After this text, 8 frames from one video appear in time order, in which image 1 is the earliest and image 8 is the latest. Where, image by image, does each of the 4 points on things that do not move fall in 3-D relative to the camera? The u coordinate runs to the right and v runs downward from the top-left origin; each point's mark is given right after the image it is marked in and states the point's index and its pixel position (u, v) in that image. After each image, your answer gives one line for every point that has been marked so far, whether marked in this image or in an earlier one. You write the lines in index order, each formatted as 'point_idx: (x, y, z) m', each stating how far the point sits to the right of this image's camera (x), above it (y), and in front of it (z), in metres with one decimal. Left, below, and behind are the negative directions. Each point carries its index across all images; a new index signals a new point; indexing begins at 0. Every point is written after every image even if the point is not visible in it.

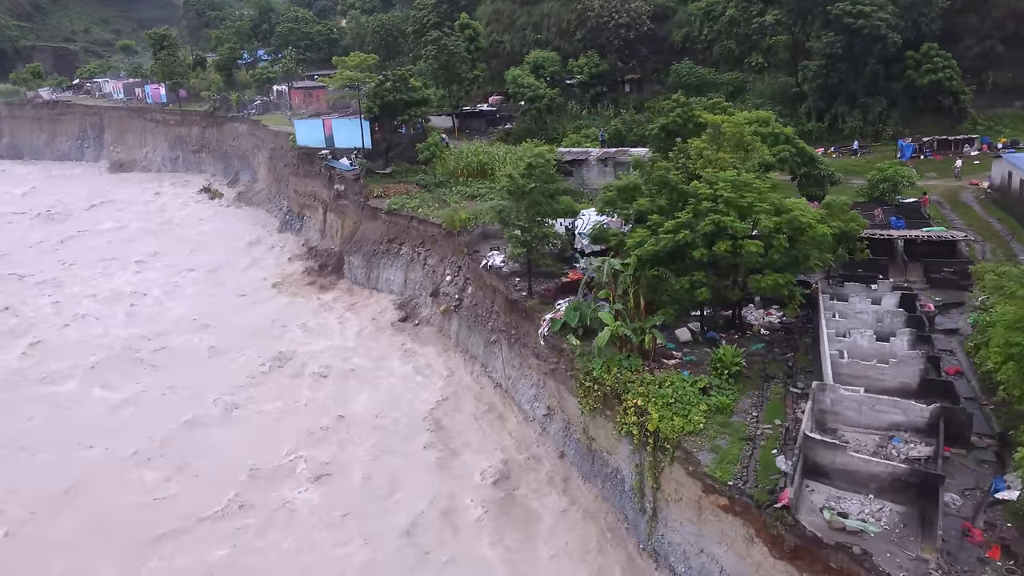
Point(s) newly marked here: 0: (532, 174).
0: (+0.3, +2.0, +13.8) m
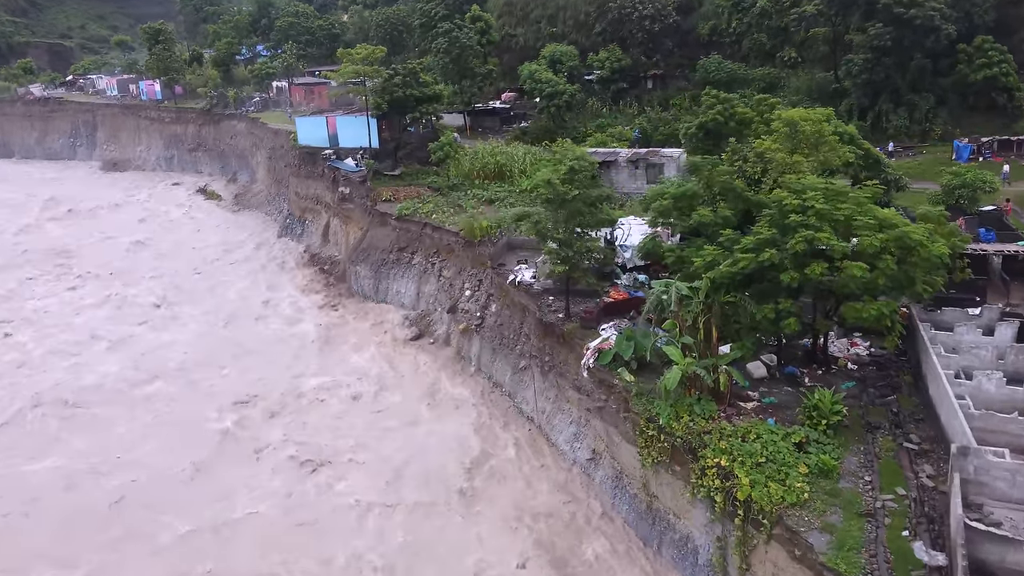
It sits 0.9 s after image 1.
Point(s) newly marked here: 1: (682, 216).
0: (+0.9, +1.6, +11.9) m
1: (+2.5, +1.0, +11.7) m
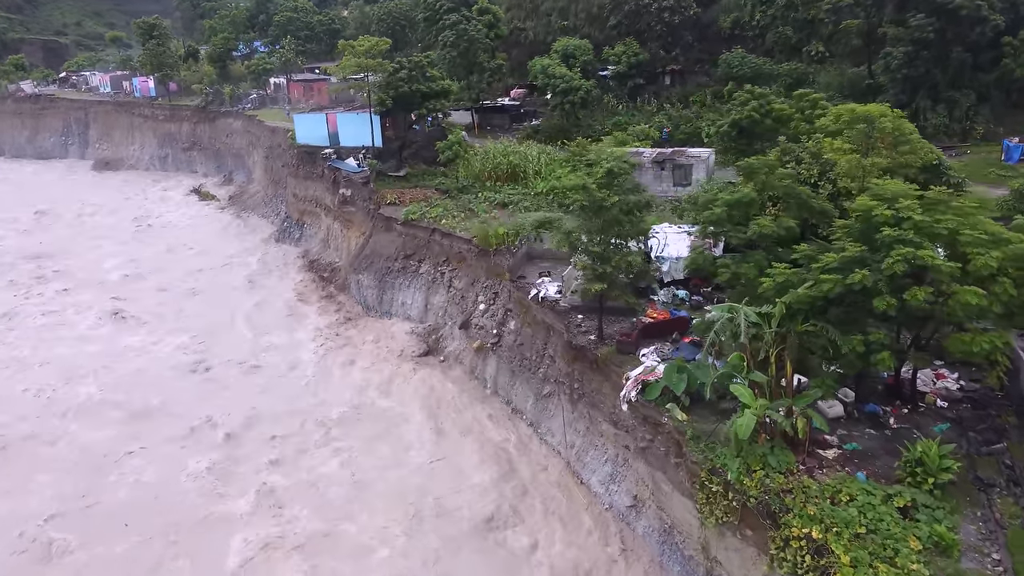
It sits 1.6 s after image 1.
0: (+1.3, +1.4, +10.4) m
1: (+2.8, +0.8, +10.2) m
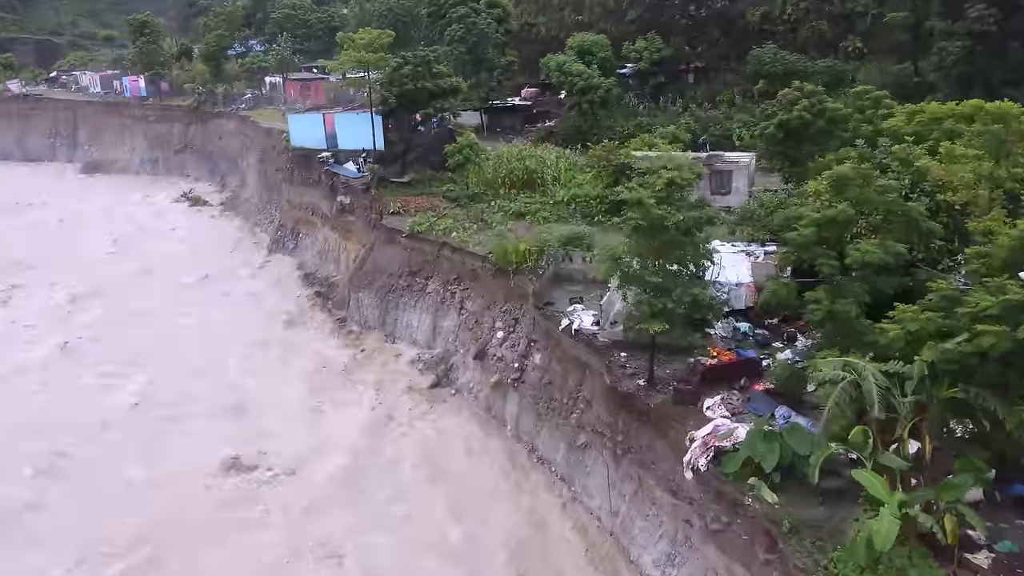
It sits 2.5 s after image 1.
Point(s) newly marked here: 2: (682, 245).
0: (+1.6, +1.0, +8.4) m
1: (+3.2, +0.4, +8.2) m
2: (+1.8, +0.4, +8.4) m
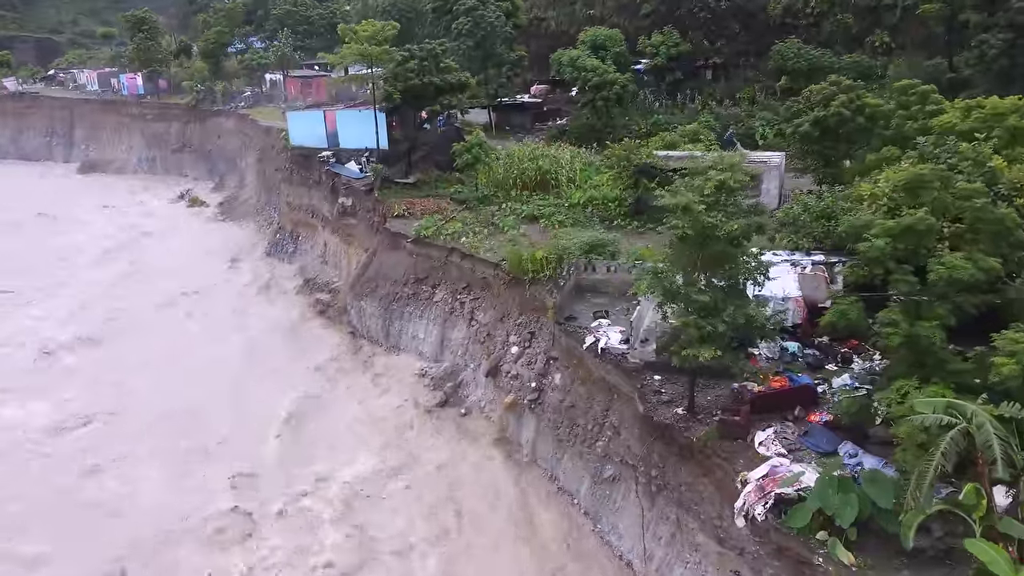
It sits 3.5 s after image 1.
0: (+1.9, +0.8, +7.3) m
1: (+3.4, +0.2, +7.1) m
2: (+2.0, +0.3, +7.3) m
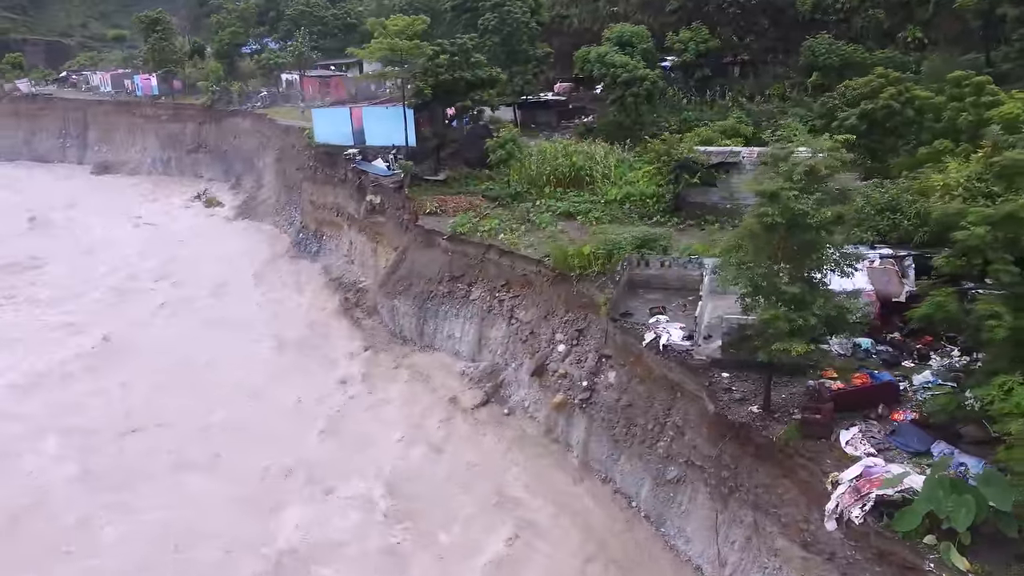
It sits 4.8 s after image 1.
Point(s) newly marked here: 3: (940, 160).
0: (+2.5, +0.9, +7.0) m
1: (+4.1, +0.3, +6.8) m
2: (+2.7, +0.3, +6.9) m
3: (+6.5, +1.9, +12.3) m
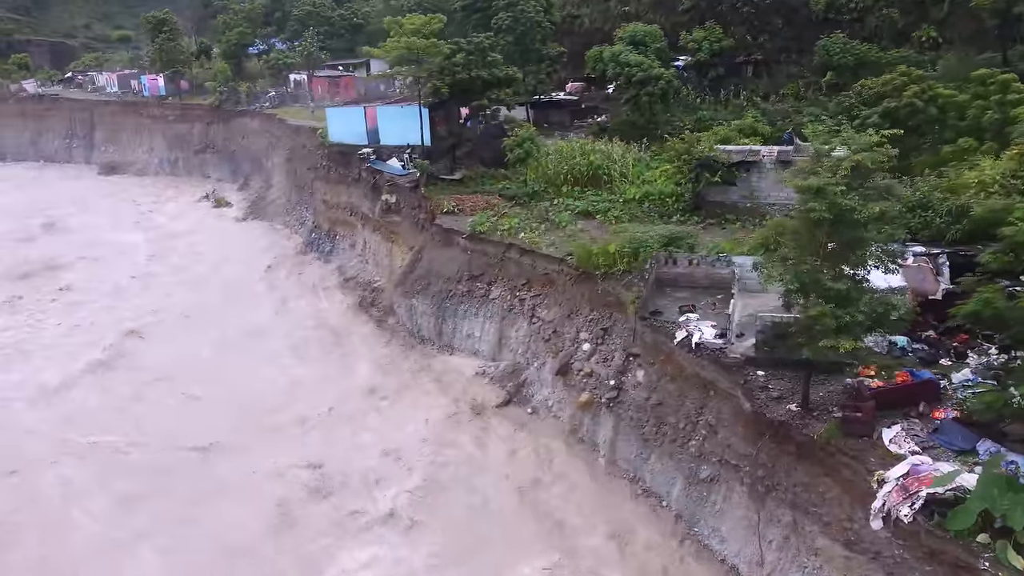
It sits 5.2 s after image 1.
0: (+2.9, +0.9, +6.9) m
1: (+4.4, +0.3, +6.7) m
2: (+3.0, +0.4, +6.9) m
3: (+6.9, +2.0, +12.3) m
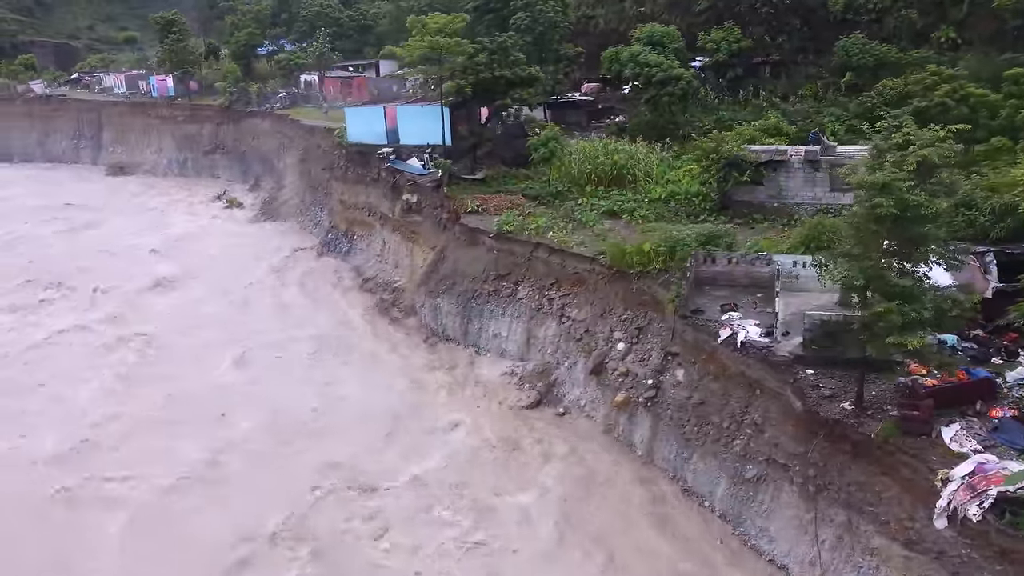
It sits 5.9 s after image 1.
0: (+3.4, +0.9, +6.8) m
1: (+4.9, +0.3, +6.6) m
2: (+3.5, +0.4, +6.8) m
3: (+7.4, +2.0, +12.2) m
